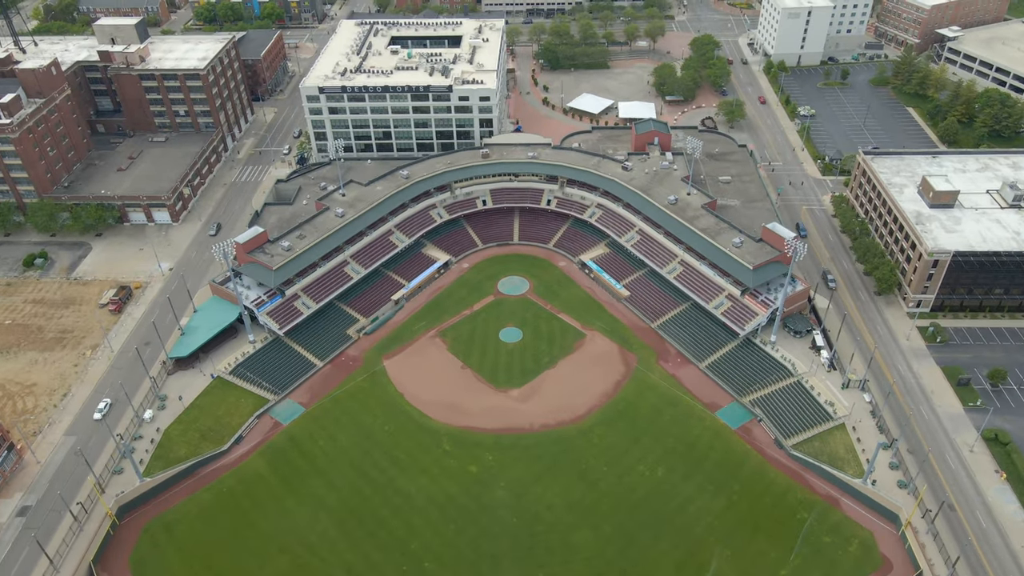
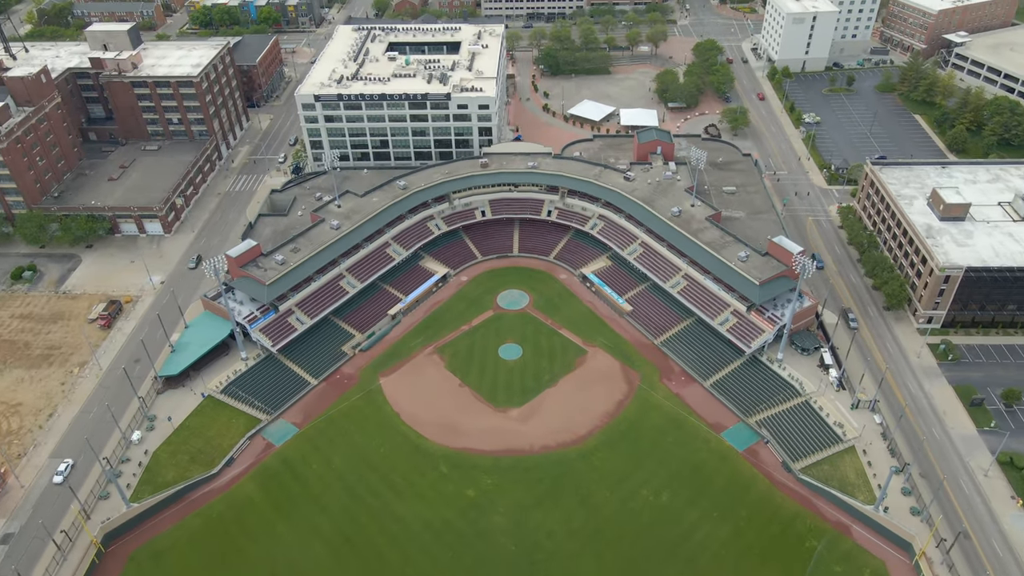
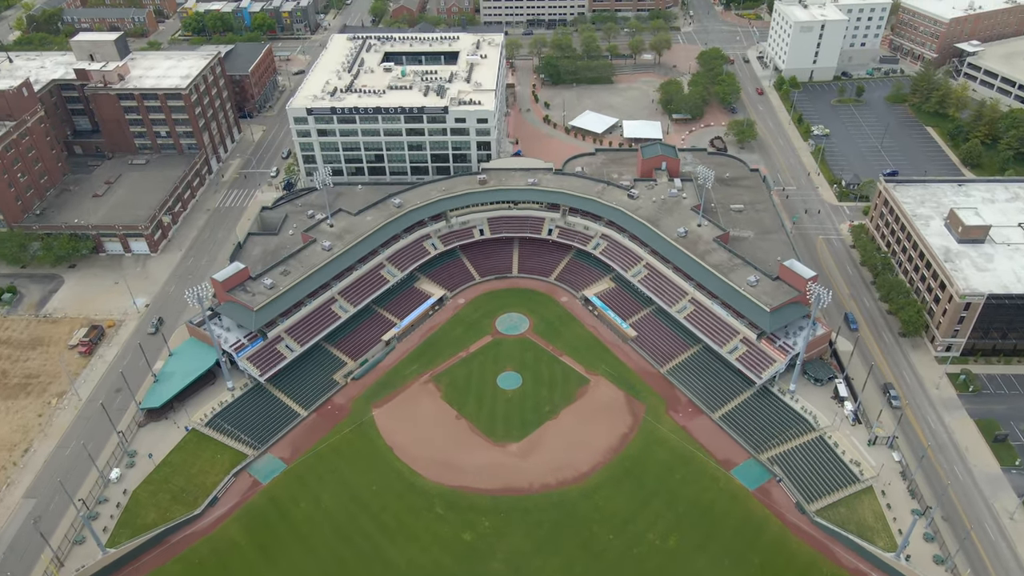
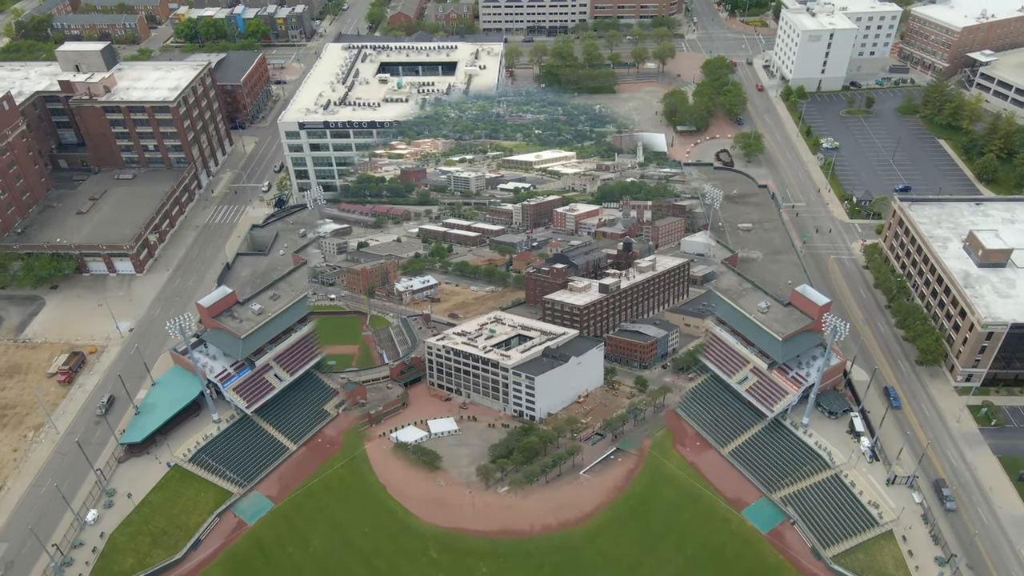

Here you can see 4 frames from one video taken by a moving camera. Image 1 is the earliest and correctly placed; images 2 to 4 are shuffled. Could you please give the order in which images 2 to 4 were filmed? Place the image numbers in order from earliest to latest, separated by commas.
2, 3, 4
